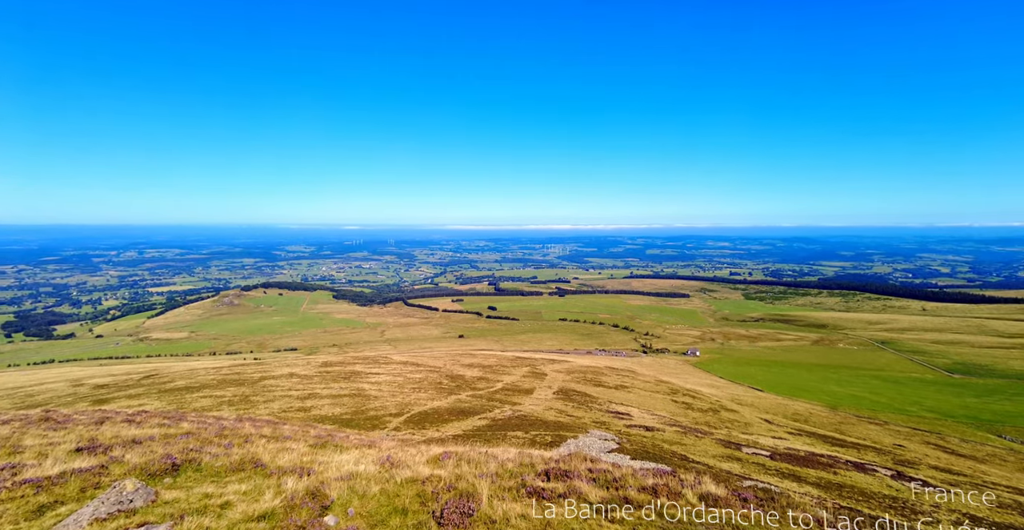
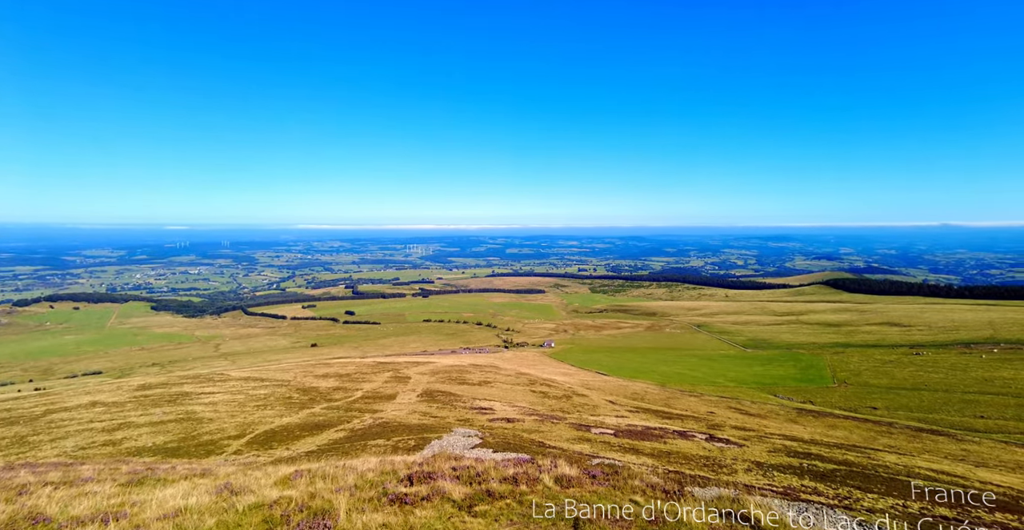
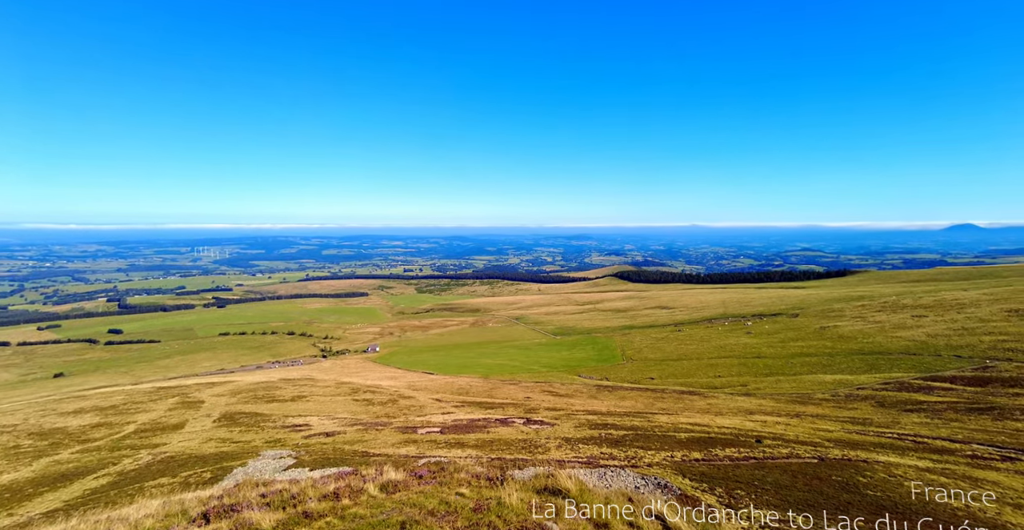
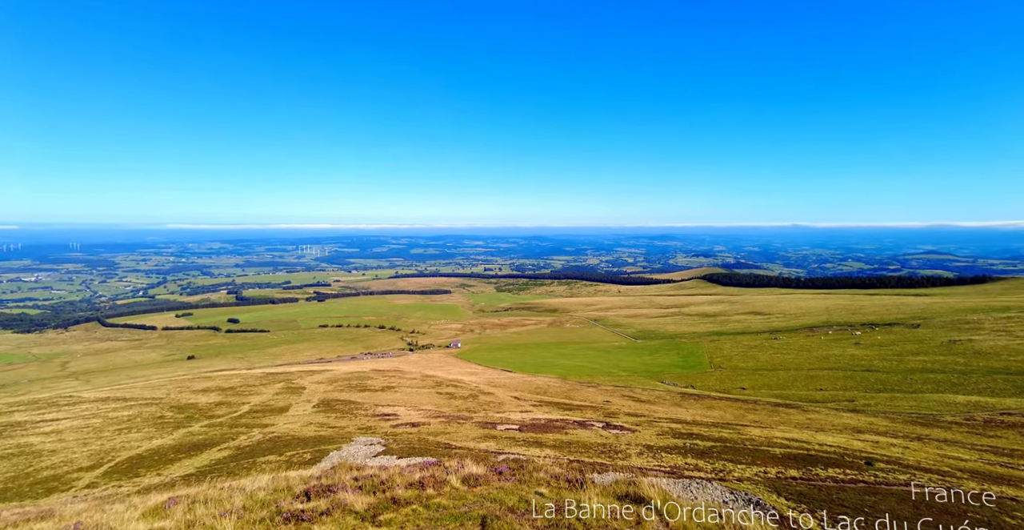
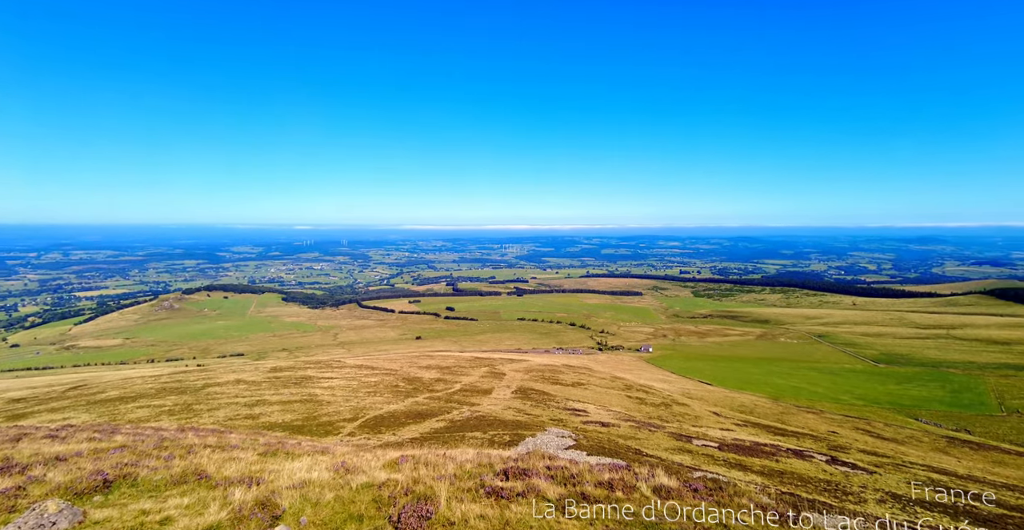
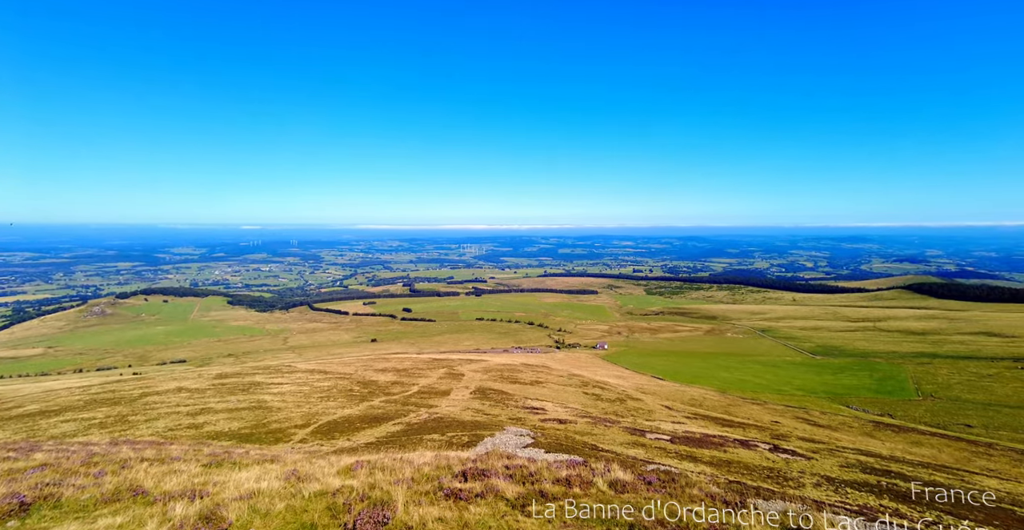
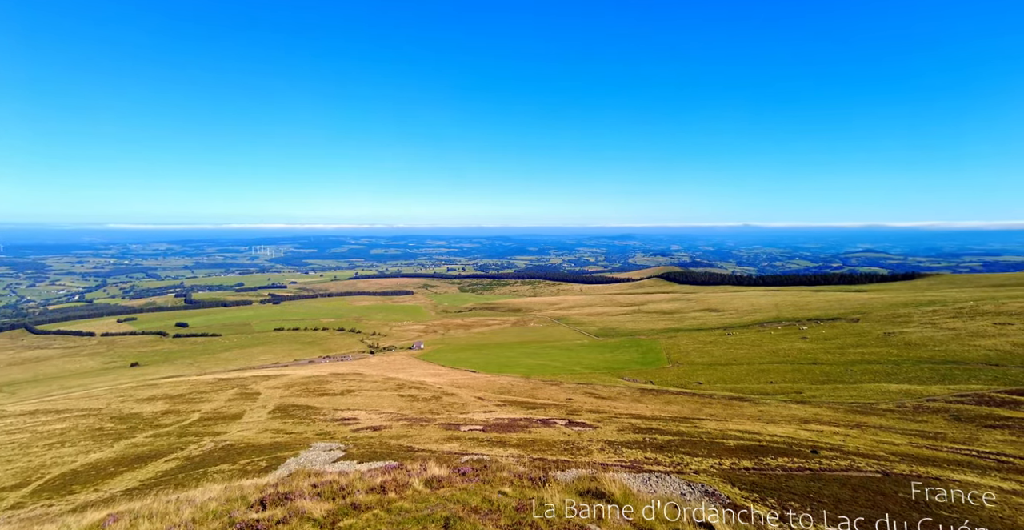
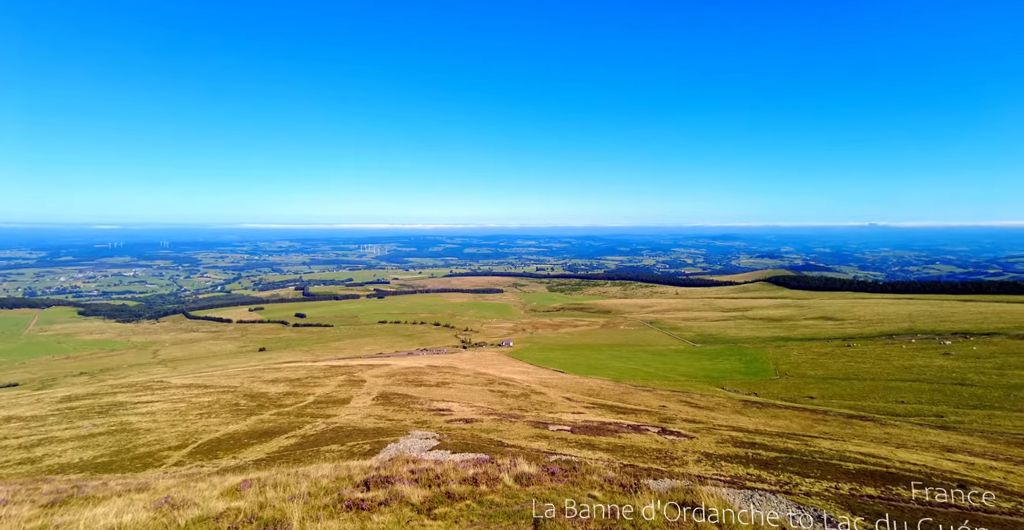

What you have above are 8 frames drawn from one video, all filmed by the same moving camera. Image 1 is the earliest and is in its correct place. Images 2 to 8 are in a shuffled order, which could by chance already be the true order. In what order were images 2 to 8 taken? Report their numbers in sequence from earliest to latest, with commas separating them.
5, 6, 2, 8, 4, 7, 3
